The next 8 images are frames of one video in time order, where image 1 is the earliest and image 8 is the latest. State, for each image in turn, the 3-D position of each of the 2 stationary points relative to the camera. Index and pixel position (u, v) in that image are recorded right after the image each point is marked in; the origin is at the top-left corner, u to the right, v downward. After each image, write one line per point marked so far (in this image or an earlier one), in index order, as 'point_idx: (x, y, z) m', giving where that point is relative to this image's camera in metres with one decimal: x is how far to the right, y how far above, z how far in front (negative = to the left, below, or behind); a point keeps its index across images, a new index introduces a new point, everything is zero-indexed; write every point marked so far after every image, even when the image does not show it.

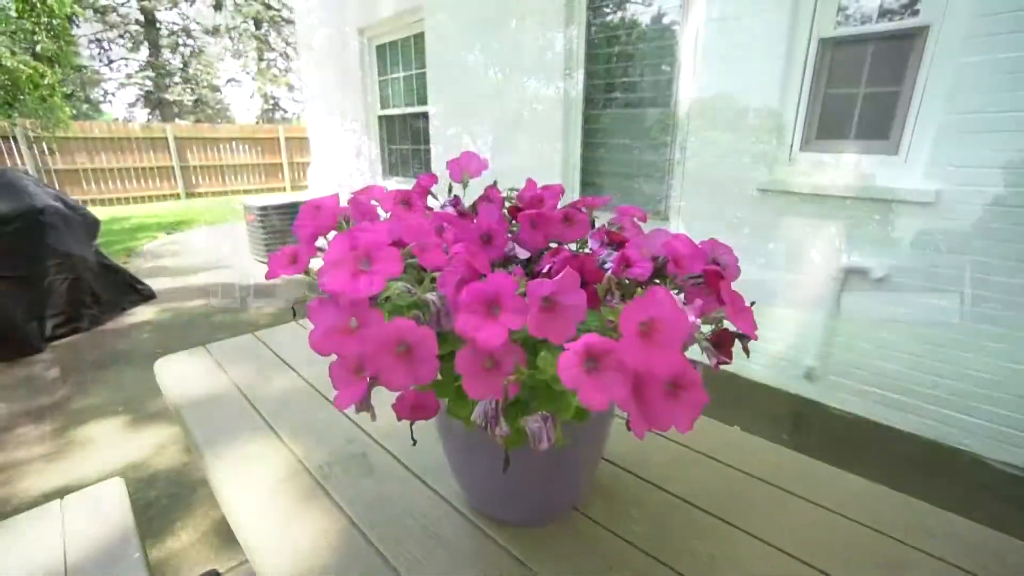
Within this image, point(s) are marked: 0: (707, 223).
0: (+1.1, +0.4, +2.8) m
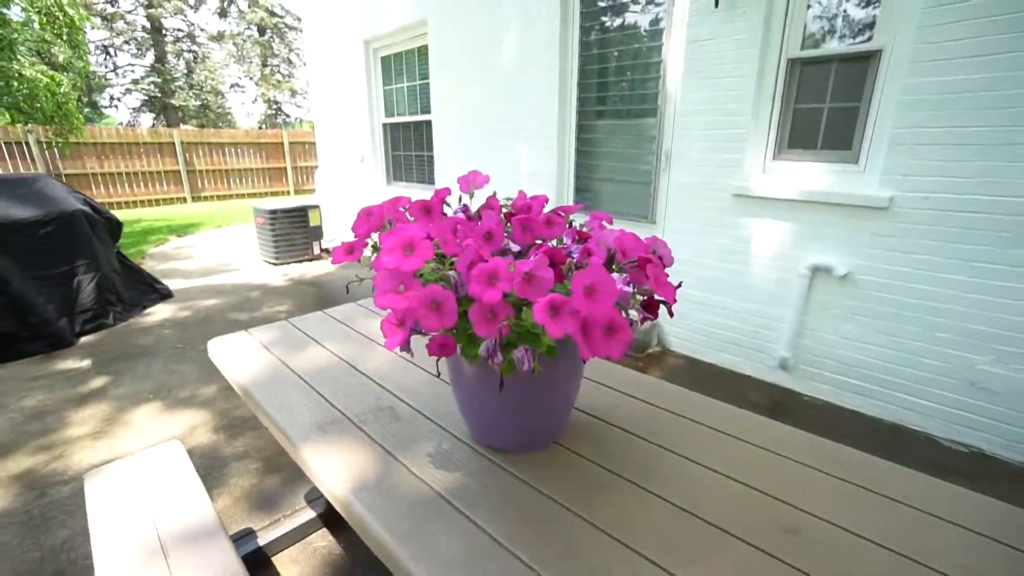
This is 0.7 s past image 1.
0: (+1.1, +0.4, +3.0) m
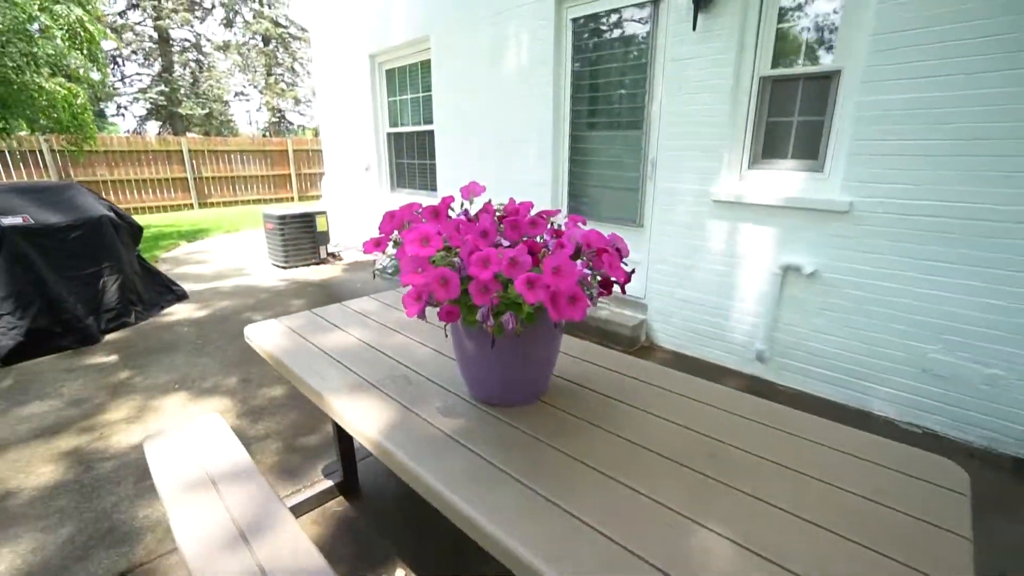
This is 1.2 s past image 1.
0: (+1.1, +0.4, +3.2) m
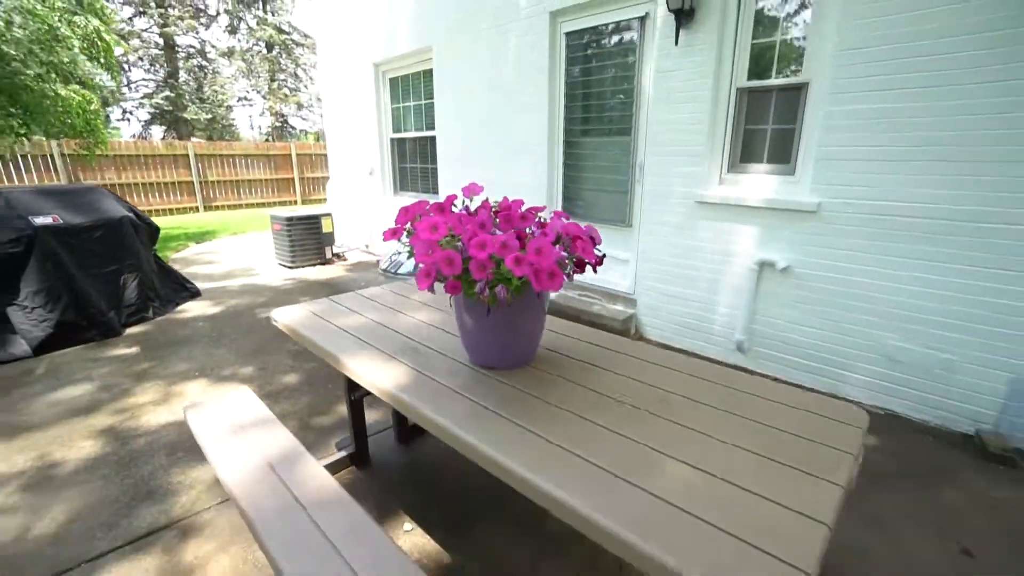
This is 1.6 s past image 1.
0: (+1.1, +0.4, +3.5) m
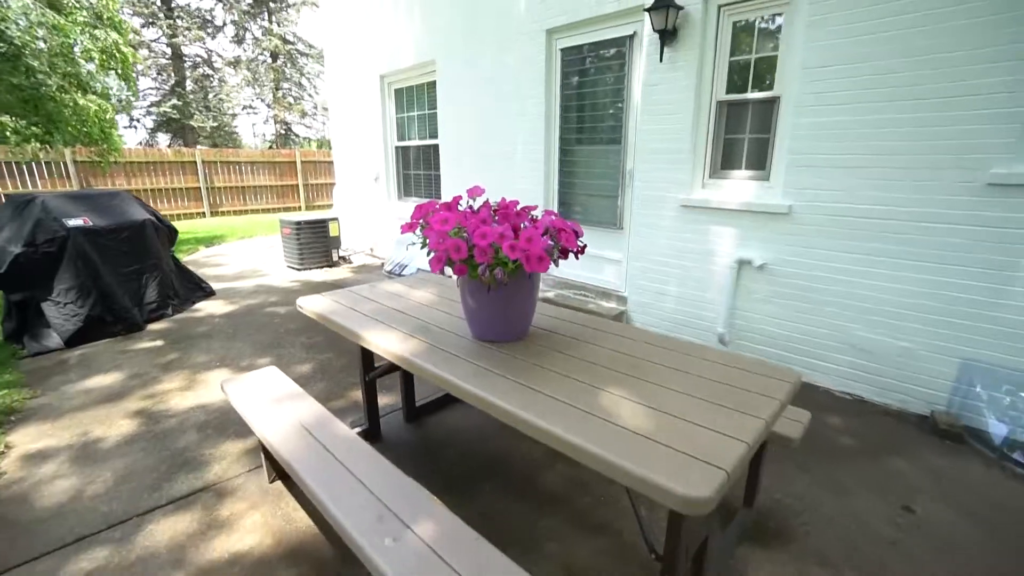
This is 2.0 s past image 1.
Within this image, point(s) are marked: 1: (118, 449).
0: (+1.1, +0.5, +3.7) m
1: (-2.0, -0.8, +2.4) m
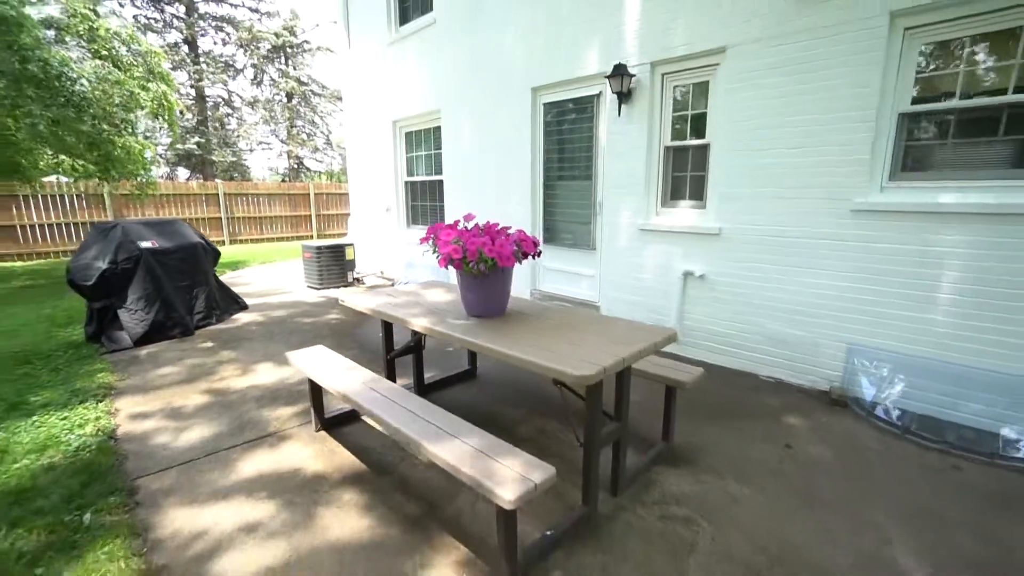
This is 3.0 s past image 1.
0: (+1.0, +0.4, +4.5) m
1: (-2.1, -0.8, +3.1) m
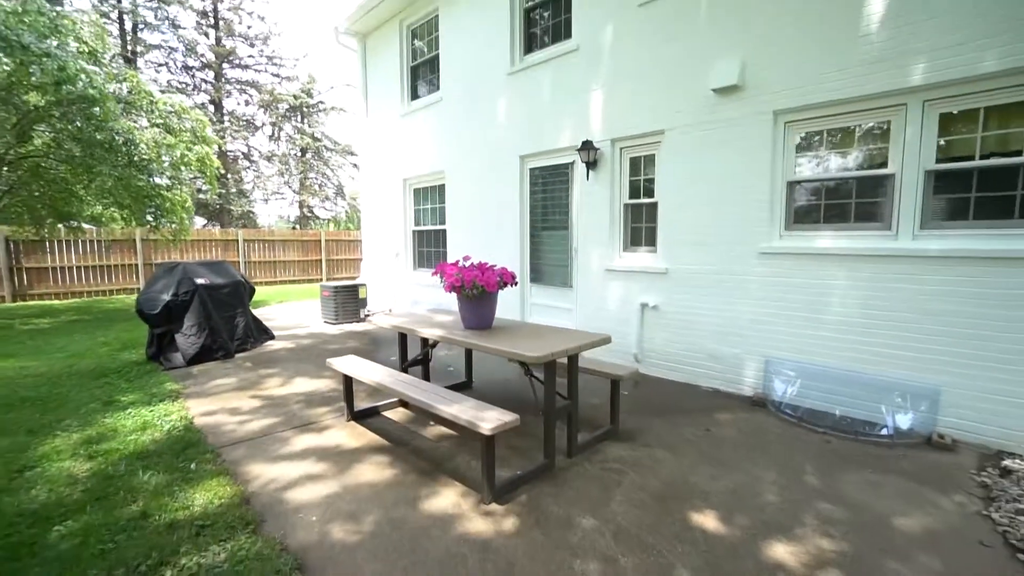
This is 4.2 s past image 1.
0: (+0.9, 0.0, +5.5) m
1: (-2.2, -1.0, +3.9) m
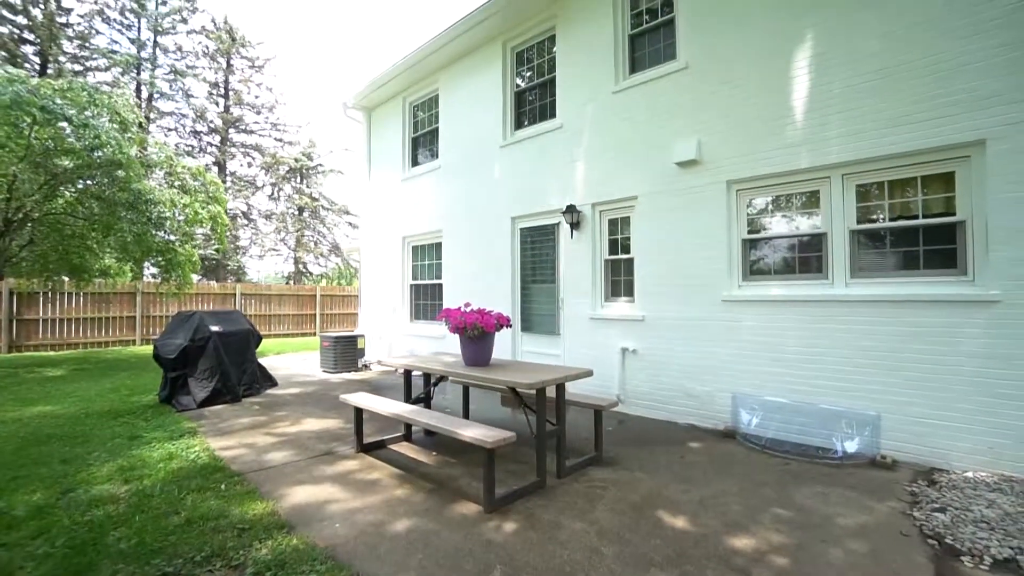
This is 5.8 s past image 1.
0: (+0.8, -0.6, +6.0) m
1: (-2.3, -1.4, +4.2) m
